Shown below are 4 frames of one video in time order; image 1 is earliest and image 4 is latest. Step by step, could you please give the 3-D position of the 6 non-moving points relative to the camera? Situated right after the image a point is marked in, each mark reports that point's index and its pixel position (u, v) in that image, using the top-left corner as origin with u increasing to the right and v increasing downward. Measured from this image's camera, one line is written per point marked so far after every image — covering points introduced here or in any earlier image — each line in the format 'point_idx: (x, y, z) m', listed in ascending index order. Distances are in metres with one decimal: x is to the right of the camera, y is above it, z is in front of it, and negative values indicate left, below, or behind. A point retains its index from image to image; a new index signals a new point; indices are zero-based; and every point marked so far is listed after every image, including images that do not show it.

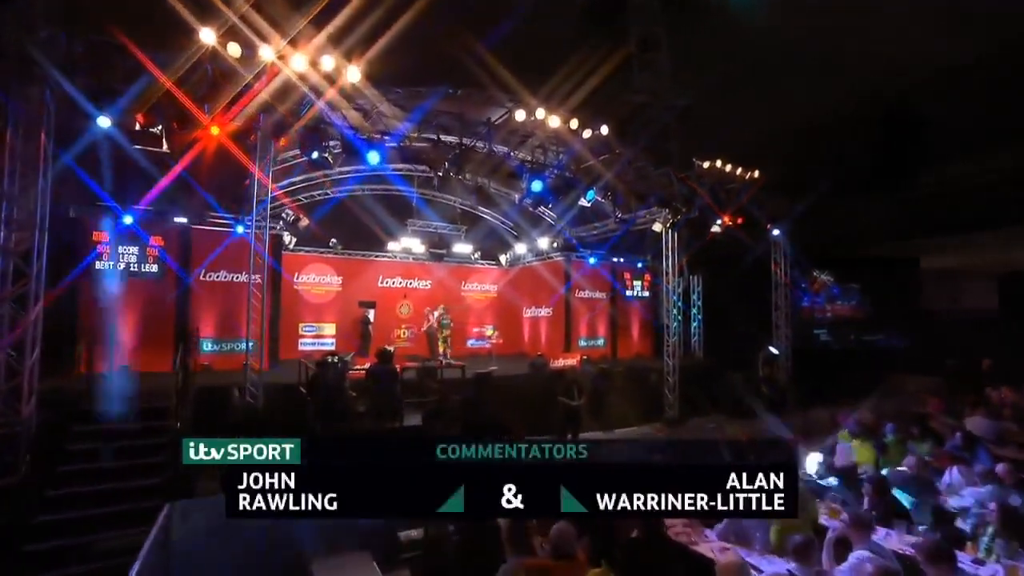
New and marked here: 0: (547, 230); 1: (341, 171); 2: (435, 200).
0: (+0.9, +1.6, +16.2) m
1: (-4.2, +2.9, +13.9) m
2: (-2.2, +2.4, +16.0) m
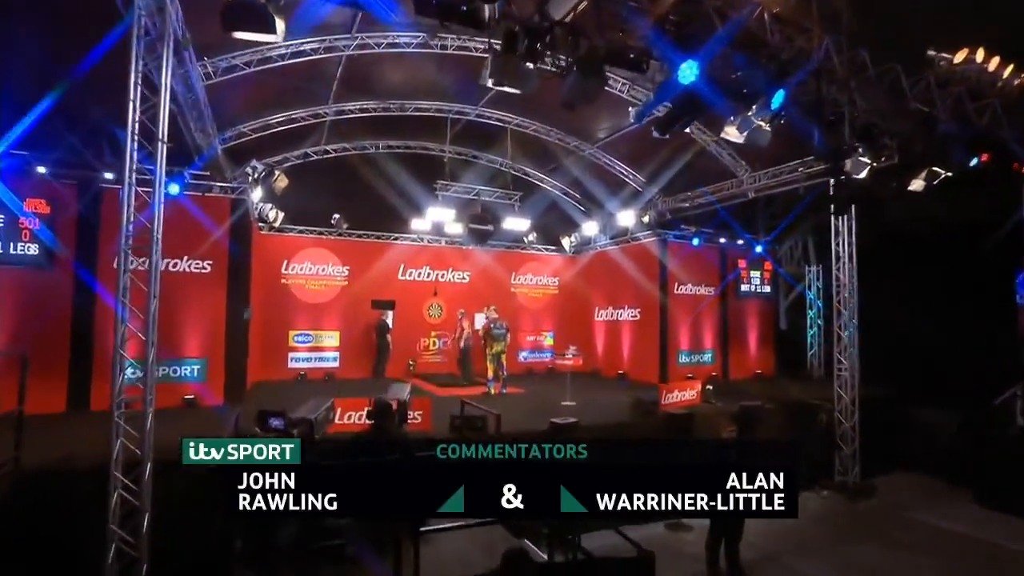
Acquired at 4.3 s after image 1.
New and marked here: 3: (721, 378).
0: (+2.4, +1.7, +11.4) m
1: (-2.9, +3.0, +9.5) m
2: (-0.8, +2.6, +11.4) m
3: (+3.9, -1.7, +10.6) m
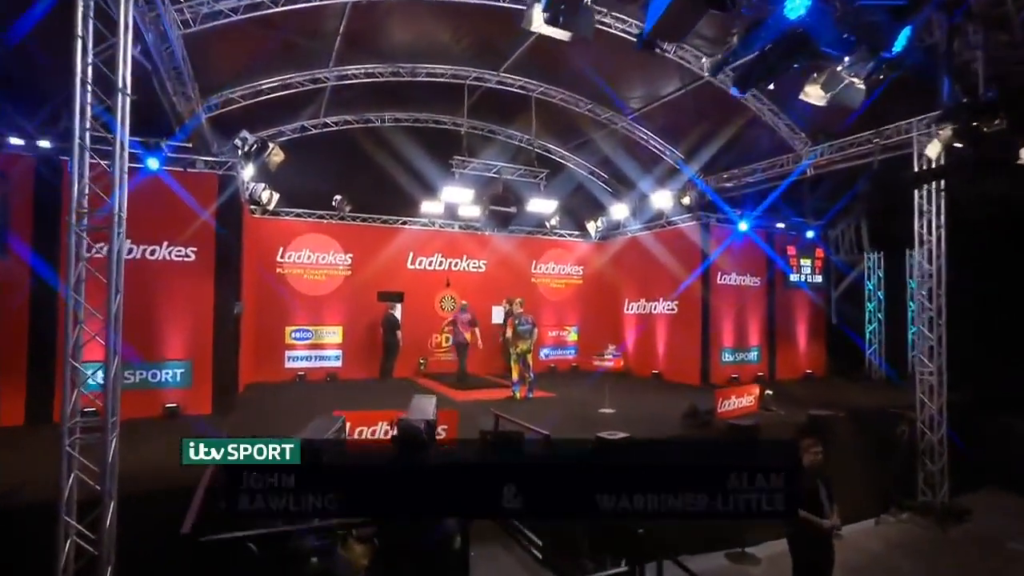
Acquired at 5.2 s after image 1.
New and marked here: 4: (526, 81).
0: (+2.8, +1.9, +10.2) m
1: (-2.5, +3.1, +8.2) m
2: (-0.4, +2.7, +10.2) m
3: (+4.3, -1.5, +9.5) m
4: (+0.2, +3.2, +8.7) m
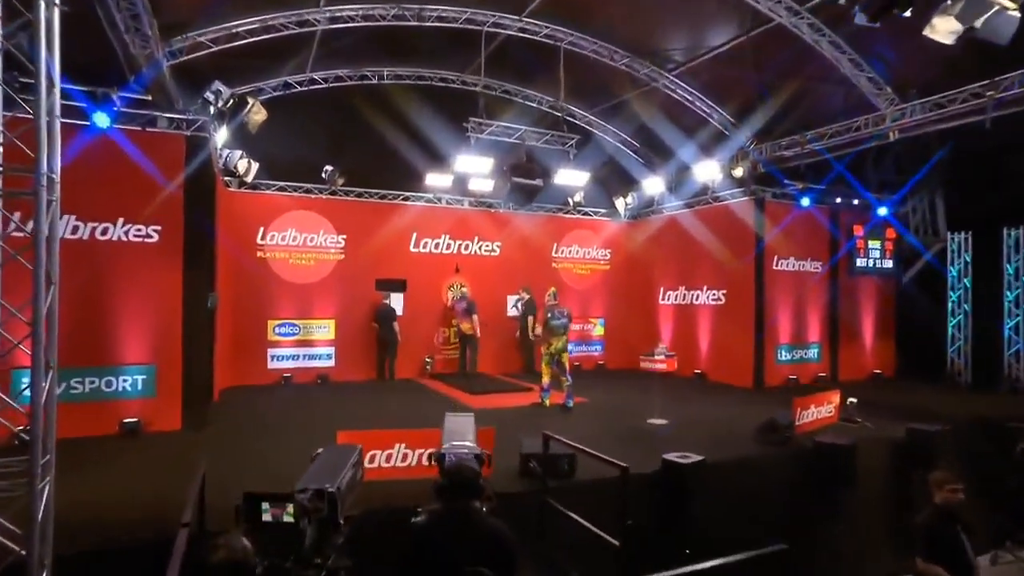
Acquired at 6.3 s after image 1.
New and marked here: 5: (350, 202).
0: (+3.1, +2.1, +8.9) m
1: (-2.2, +3.3, +6.7) m
2: (-0.1, +2.9, +8.8) m
3: (+4.6, -1.3, +8.3) m
4: (+0.6, +3.3, +7.3) m
5: (-2.4, +1.3, +8.5) m
